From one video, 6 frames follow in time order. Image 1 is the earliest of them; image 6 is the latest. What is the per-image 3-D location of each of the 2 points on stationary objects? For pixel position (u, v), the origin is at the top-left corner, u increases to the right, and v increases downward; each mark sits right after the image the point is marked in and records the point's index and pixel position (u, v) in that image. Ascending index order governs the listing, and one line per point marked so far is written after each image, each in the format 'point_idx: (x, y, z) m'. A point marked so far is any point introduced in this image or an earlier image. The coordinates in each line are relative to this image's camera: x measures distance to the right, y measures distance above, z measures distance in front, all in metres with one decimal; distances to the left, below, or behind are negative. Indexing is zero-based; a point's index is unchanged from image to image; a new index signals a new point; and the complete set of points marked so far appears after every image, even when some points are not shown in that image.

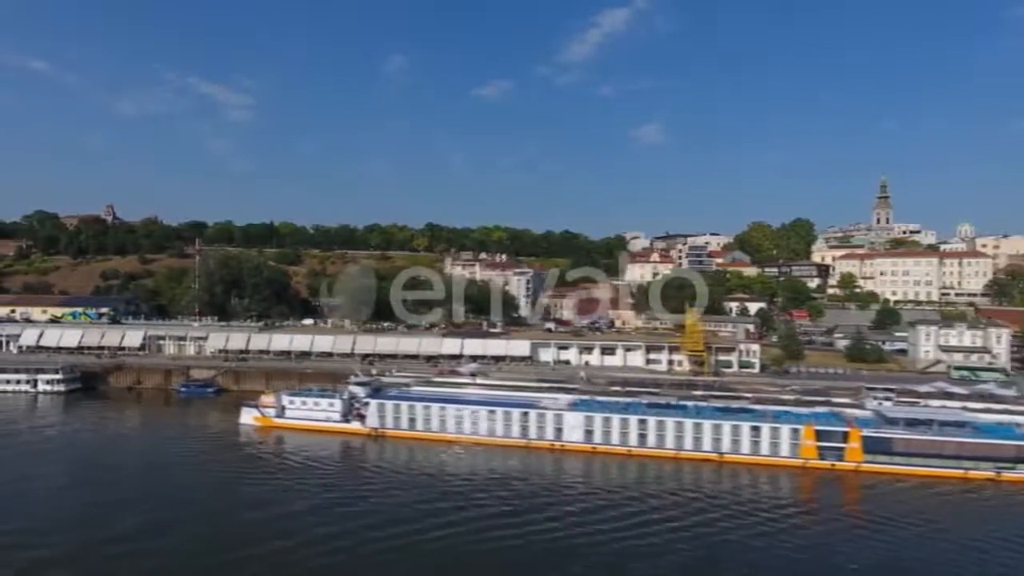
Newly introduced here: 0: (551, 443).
0: (+1.2, -4.4, +17.5) m
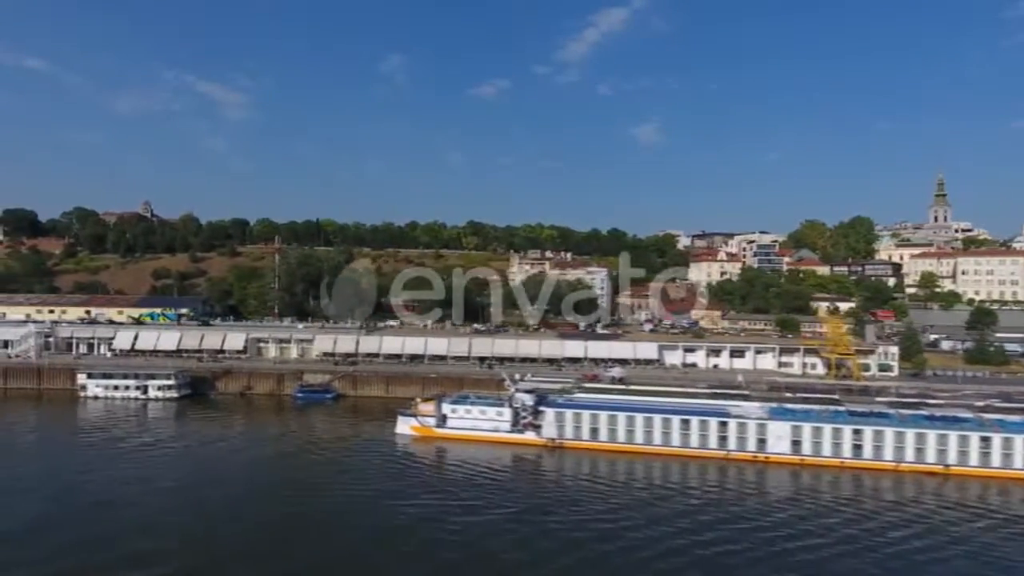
0: (+6.3, -4.4, +16.2) m
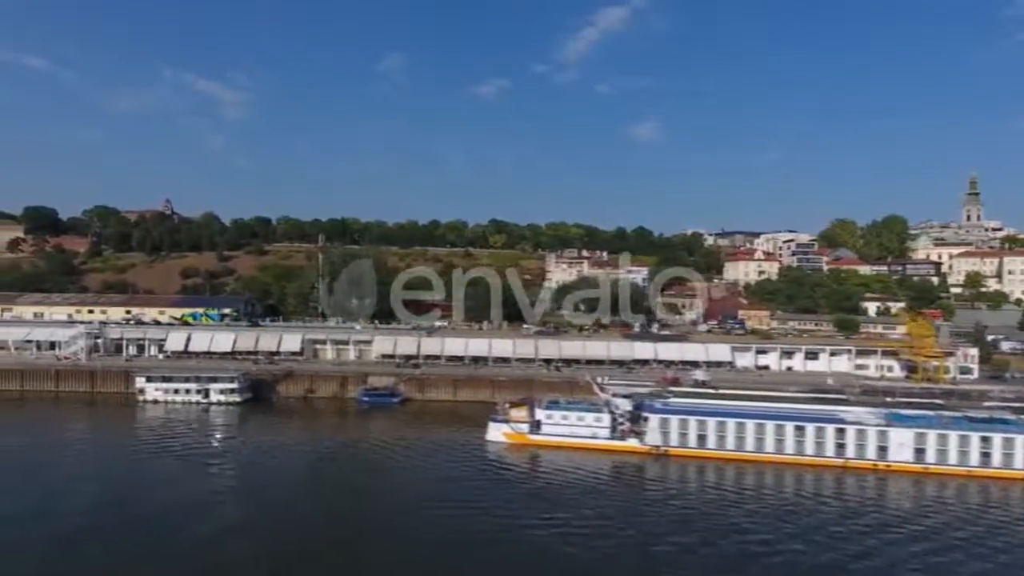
0: (+9.0, -4.4, +15.5) m
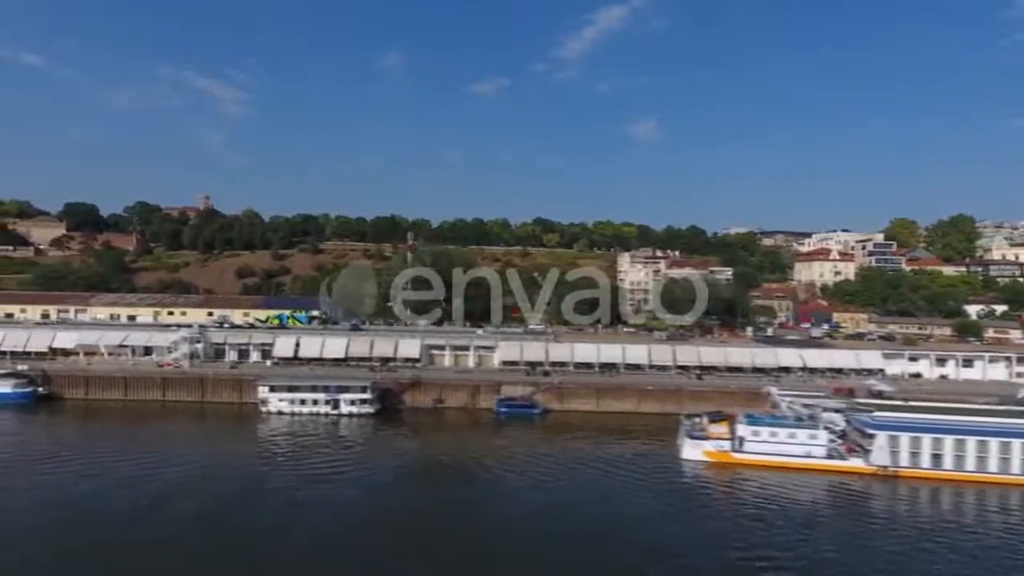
0: (+14.0, -4.5, +13.9) m
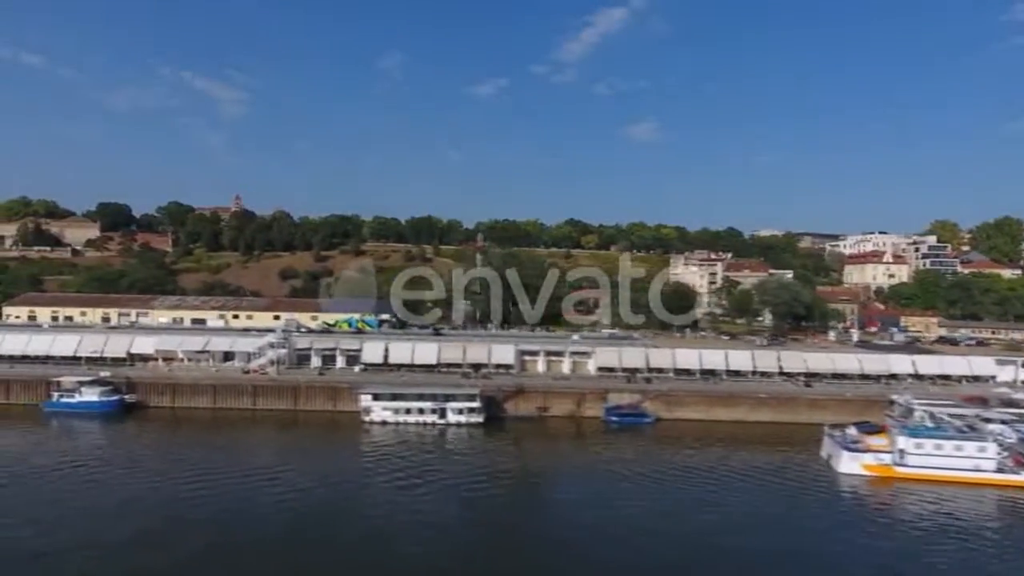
0: (+17.5, -4.6, +13.3) m
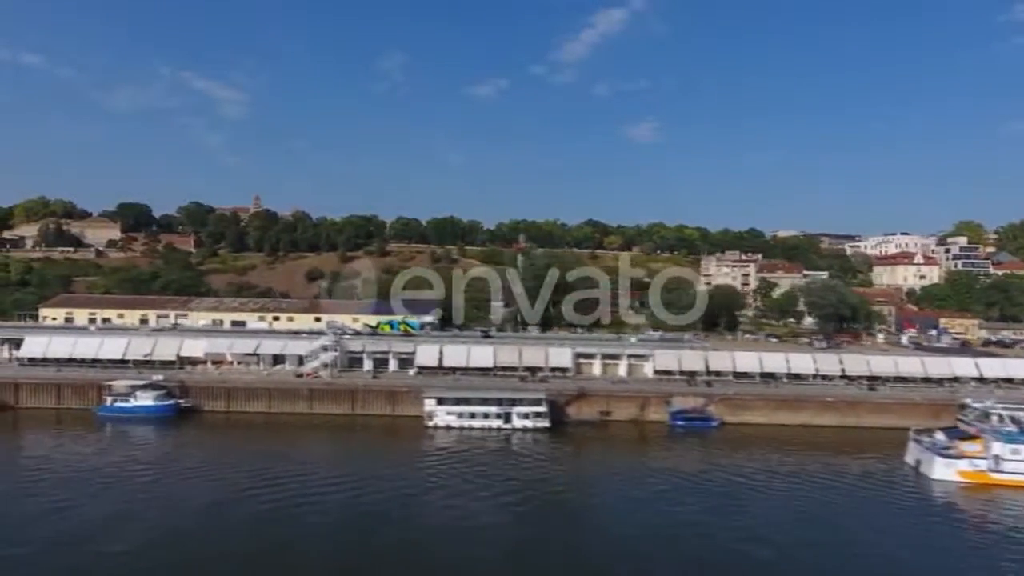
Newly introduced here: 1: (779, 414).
0: (+19.6, -4.7, +13.0) m
1: (+8.6, -4.0, +19.8) m
